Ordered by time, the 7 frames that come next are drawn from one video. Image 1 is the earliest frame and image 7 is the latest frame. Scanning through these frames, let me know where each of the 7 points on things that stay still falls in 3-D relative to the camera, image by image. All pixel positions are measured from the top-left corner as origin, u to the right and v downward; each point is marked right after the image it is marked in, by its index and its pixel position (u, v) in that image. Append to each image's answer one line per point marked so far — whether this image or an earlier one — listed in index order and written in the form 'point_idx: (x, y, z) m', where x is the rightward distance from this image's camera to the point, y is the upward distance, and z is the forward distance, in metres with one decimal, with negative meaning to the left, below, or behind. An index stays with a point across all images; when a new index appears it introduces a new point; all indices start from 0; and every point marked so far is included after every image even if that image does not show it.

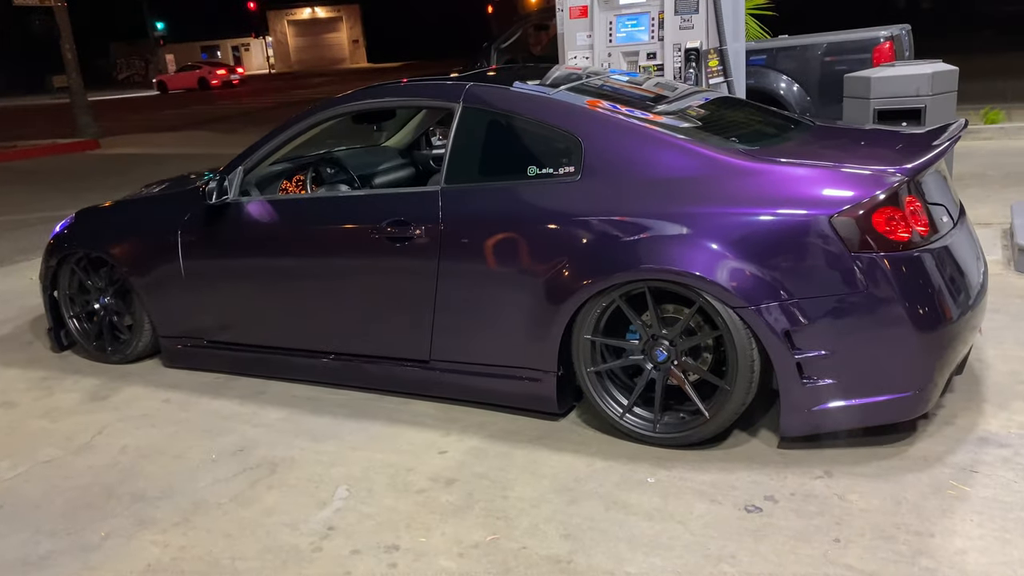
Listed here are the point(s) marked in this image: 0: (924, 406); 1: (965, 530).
0: (+1.6, -0.4, +3.2) m
1: (+1.4, -0.8, +2.7) m
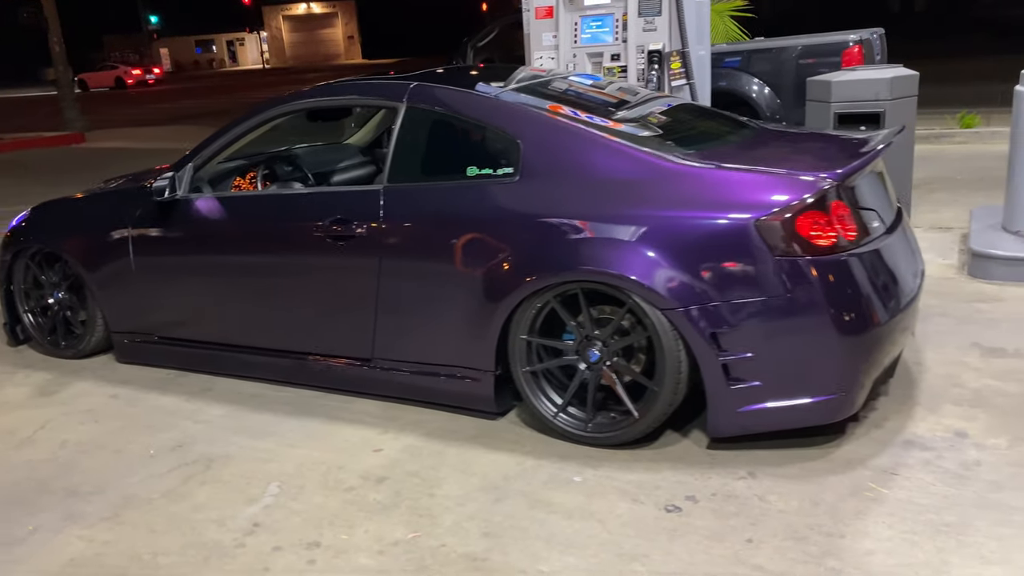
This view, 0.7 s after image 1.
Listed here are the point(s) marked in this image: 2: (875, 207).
0: (+1.3, -0.5, +3.3) m
1: (+1.2, -0.8, +2.7) m
2: (+1.5, +0.3, +3.5) m
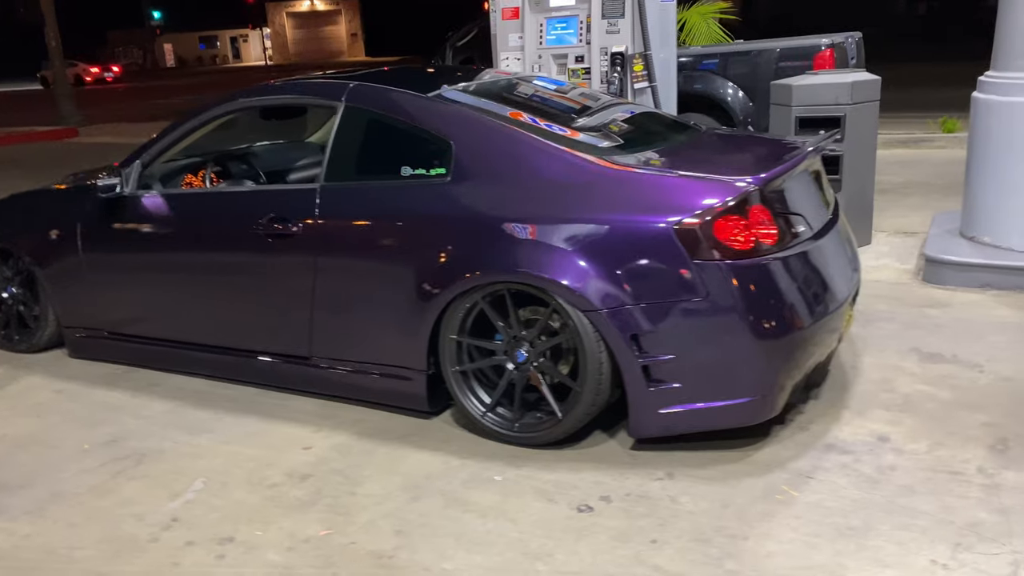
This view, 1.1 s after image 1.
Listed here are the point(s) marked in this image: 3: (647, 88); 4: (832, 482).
0: (+1.0, -0.5, +3.3) m
1: (+0.9, -0.8, +2.7) m
2: (+1.2, +0.3, +3.6) m
3: (+1.0, +1.4, +6.1) m
4: (+1.1, -0.7, +3.0) m
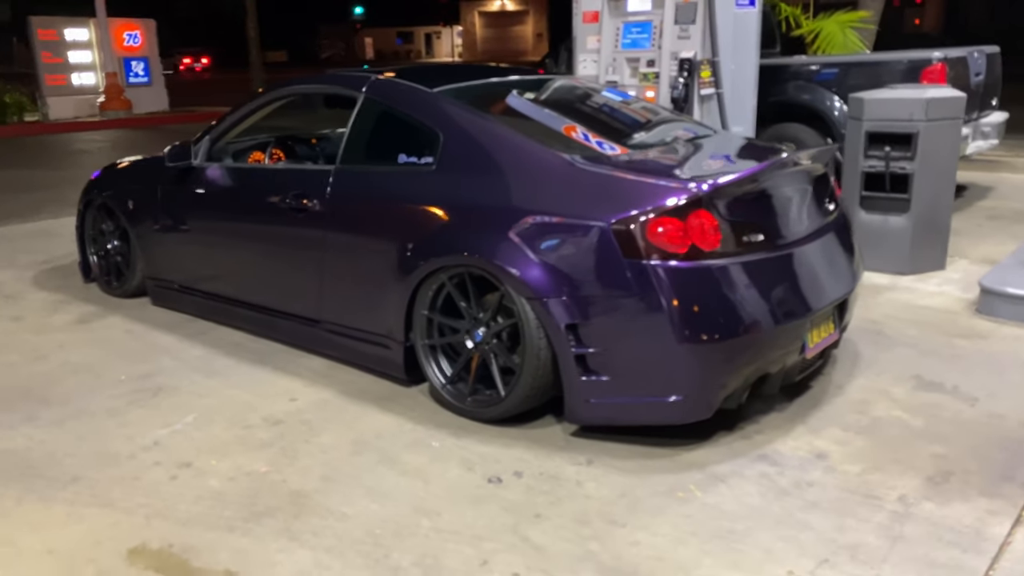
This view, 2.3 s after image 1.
0: (+0.8, -0.5, +3.3) m
1: (+0.5, -0.8, +2.8) m
2: (+1.1, +0.3, +3.5) m
3: (+1.5, +1.4, +6.1) m
4: (+0.8, -0.7, +3.1) m
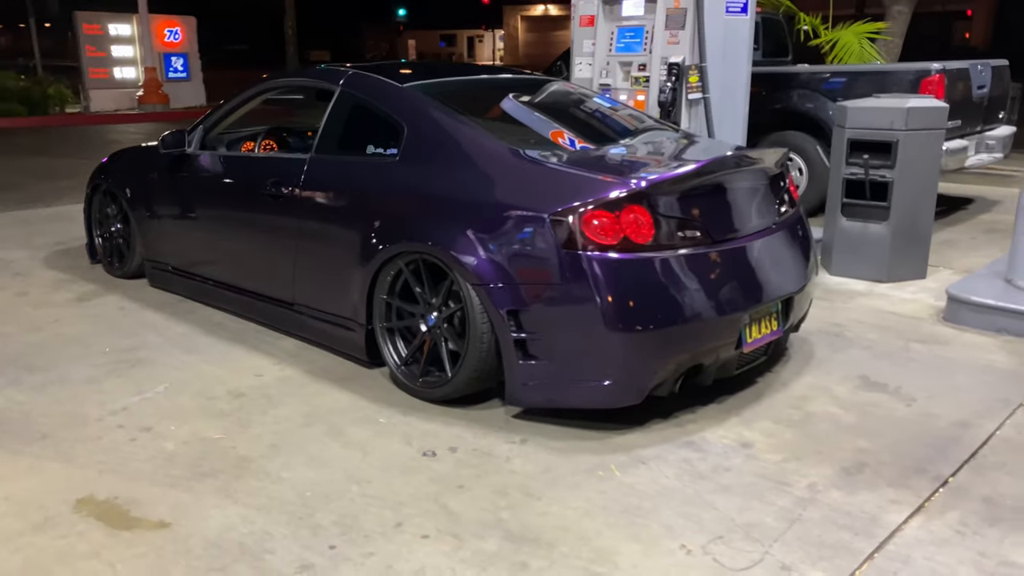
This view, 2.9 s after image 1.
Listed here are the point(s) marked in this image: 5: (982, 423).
0: (+0.5, -0.5, +3.5) m
1: (+0.2, -0.7, +3.0) m
2: (+0.9, +0.3, +3.7) m
3: (+1.4, +1.4, +6.2) m
4: (+0.6, -0.7, +3.2) m
5: (+2.0, -0.6, +3.6) m
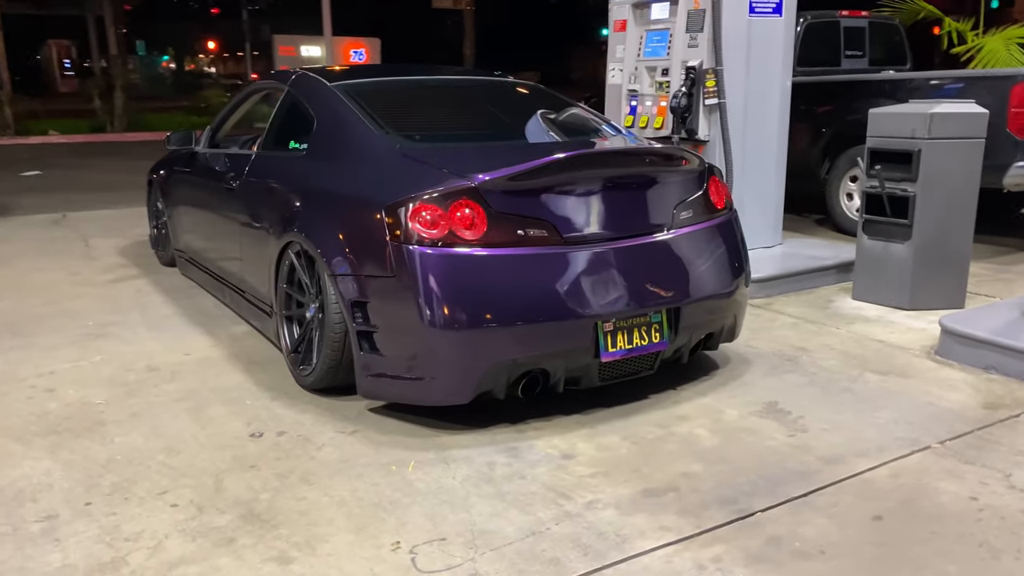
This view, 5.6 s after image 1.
0: (-0.2, -0.4, +3.4) m
1: (-0.6, -0.7, +3.0) m
2: (+0.3, +0.3, +3.5) m
3: (+1.4, +1.3, +5.8) m
4: (-0.2, -0.7, +3.1) m
5: (+1.3, -0.6, +3.1) m
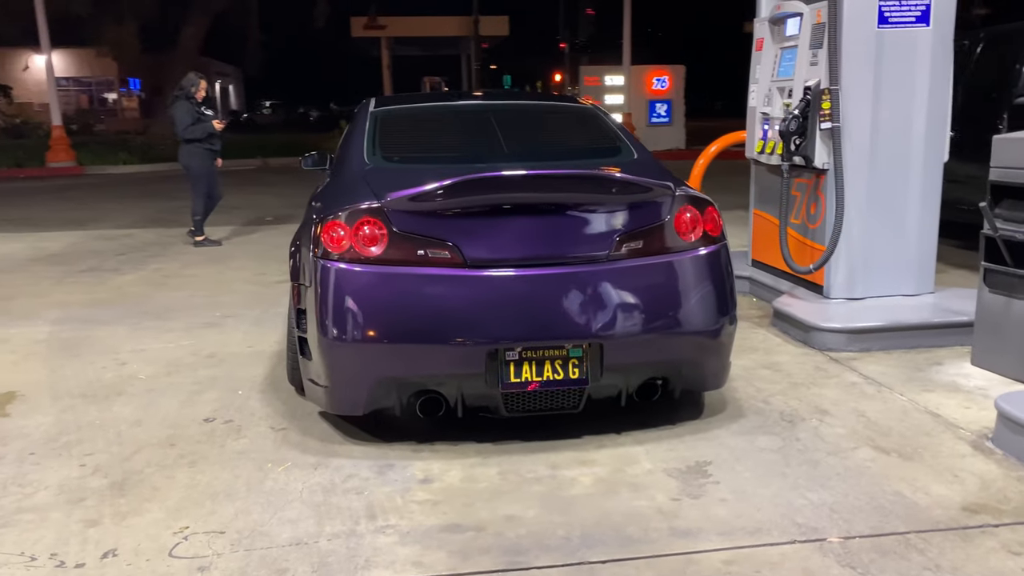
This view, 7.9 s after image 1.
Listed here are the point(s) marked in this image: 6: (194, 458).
0: (-0.6, -0.5, +3.5) m
1: (-1.2, -0.7, +3.3) m
2: (0.0, +0.2, +3.4) m
3: (+2.0, +1.0, +5.1) m
4: (-0.7, -0.7, +3.2) m
5: (+0.6, -0.8, +2.7) m
6: (-1.3, -0.7, +3.4) m
